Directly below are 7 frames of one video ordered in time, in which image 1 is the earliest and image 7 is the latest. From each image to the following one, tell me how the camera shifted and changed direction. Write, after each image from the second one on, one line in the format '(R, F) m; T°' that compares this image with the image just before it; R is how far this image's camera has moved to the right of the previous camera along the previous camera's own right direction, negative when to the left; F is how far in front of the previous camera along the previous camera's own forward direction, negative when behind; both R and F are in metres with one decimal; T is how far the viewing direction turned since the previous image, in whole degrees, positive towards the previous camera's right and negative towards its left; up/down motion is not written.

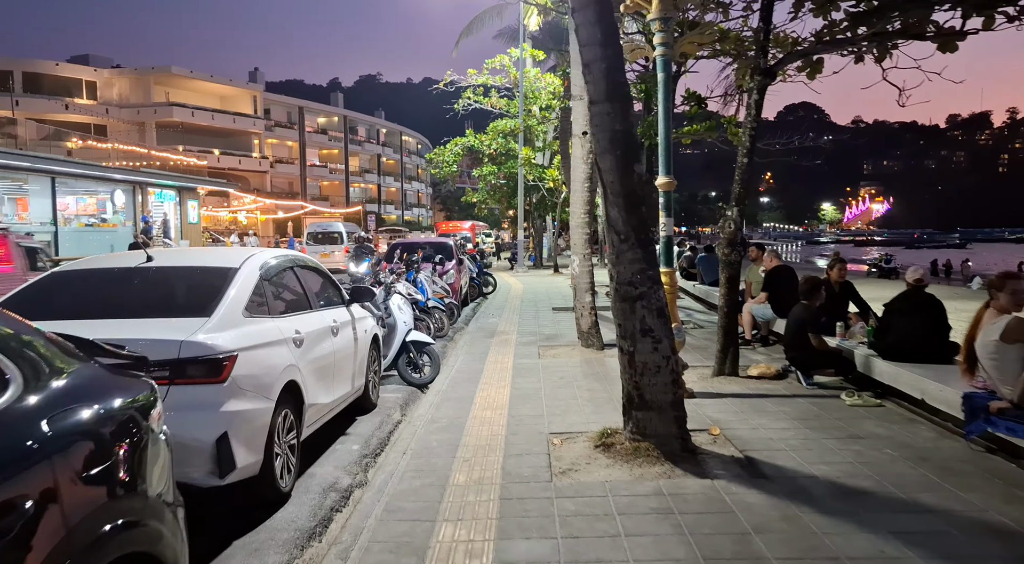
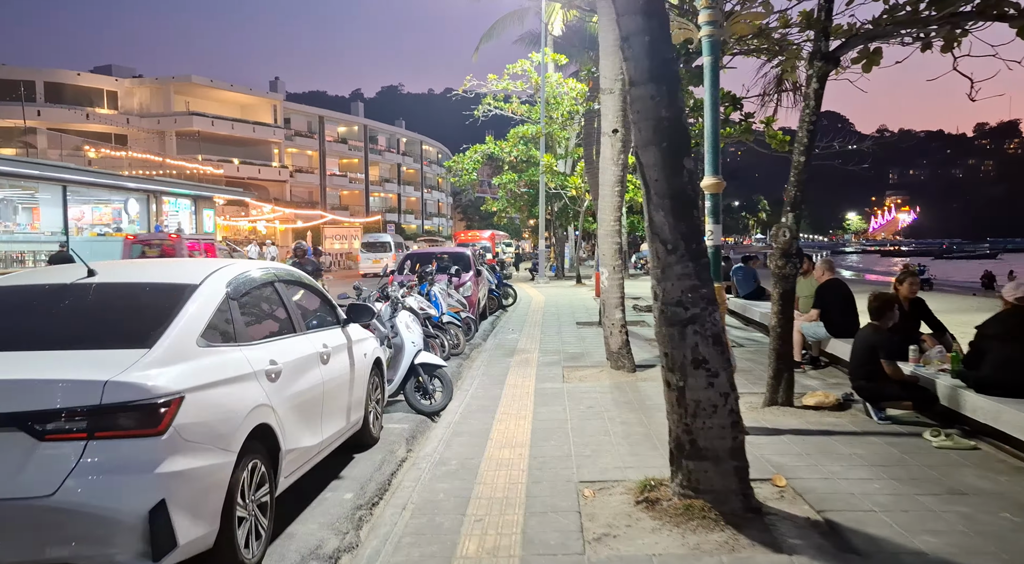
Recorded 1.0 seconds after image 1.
(0.0, +0.9) m; -2°
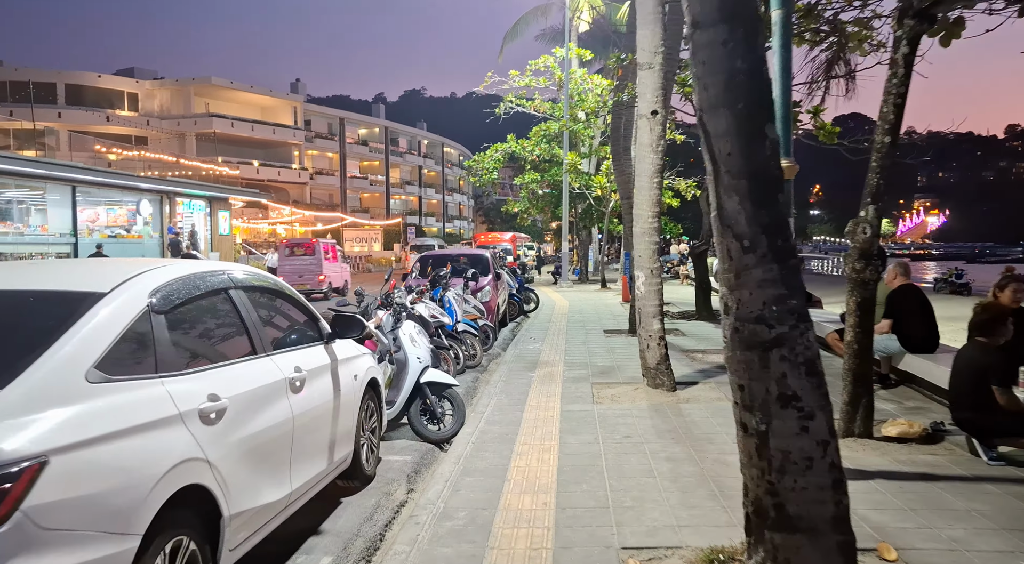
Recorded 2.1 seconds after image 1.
(0.0, +1.0) m; -2°
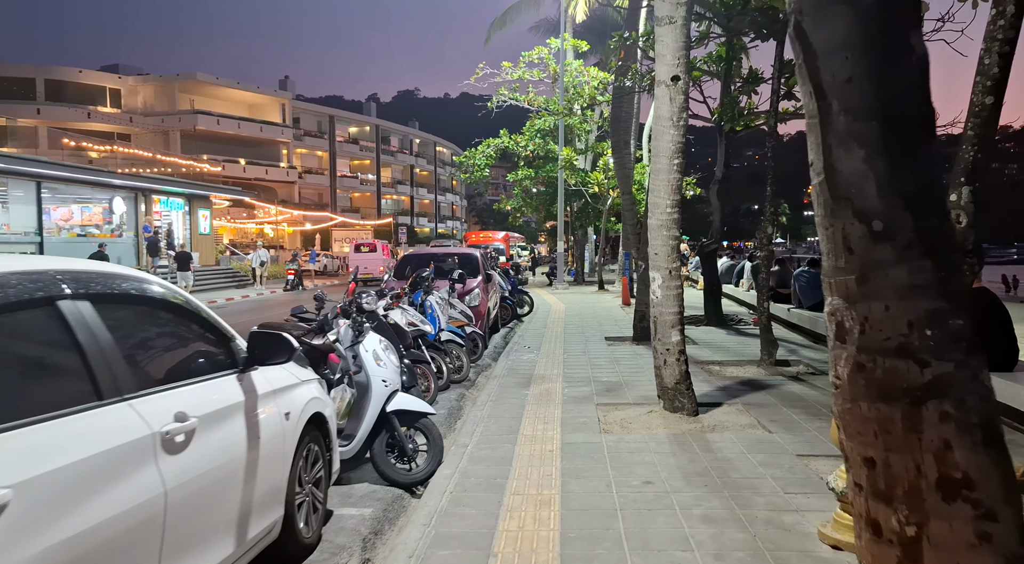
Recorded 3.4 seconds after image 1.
(0.0, +1.2) m; +1°
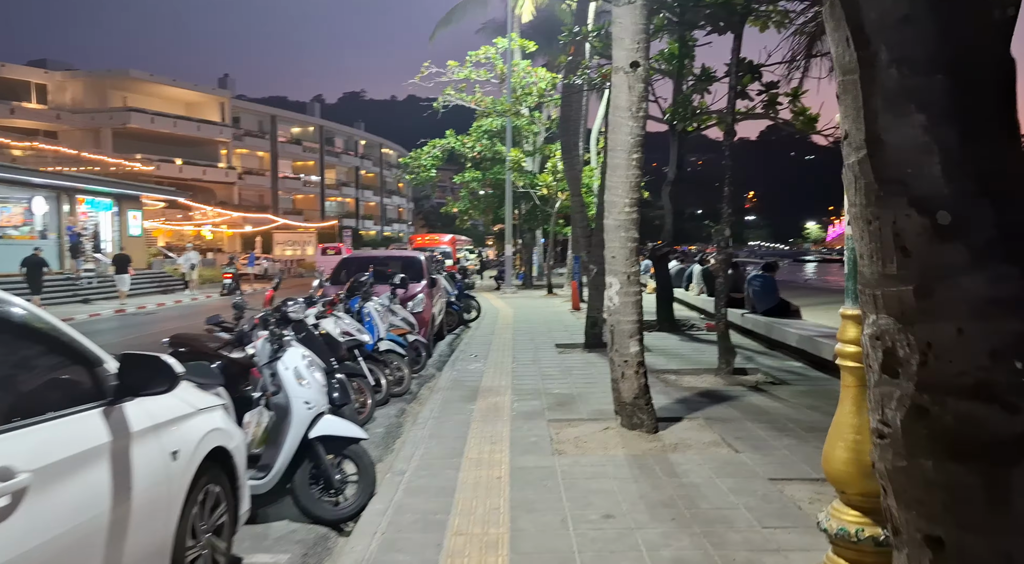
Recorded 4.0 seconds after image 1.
(0.0, +0.6) m; +5°
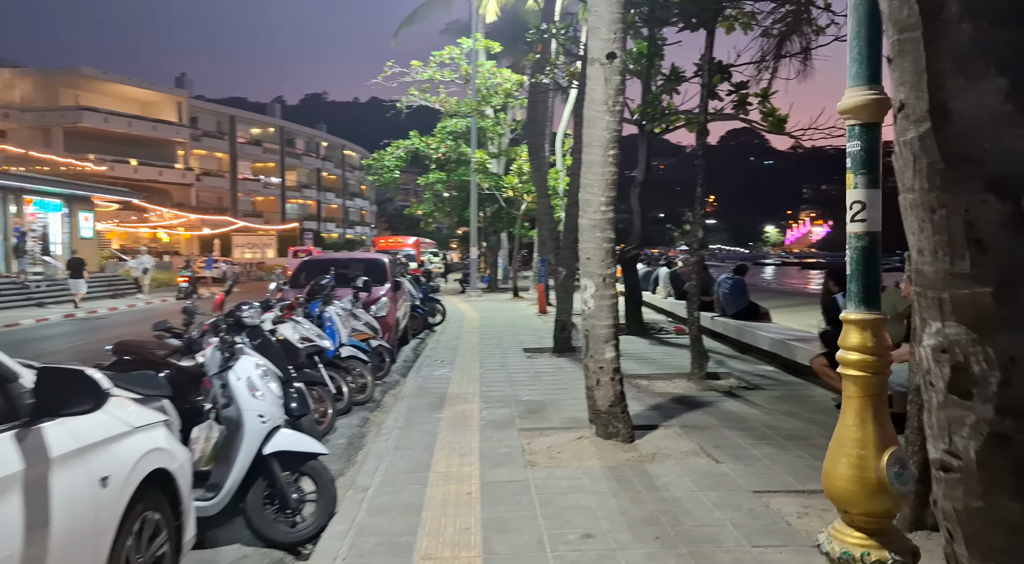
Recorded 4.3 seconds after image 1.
(0.0, +0.3) m; +3°
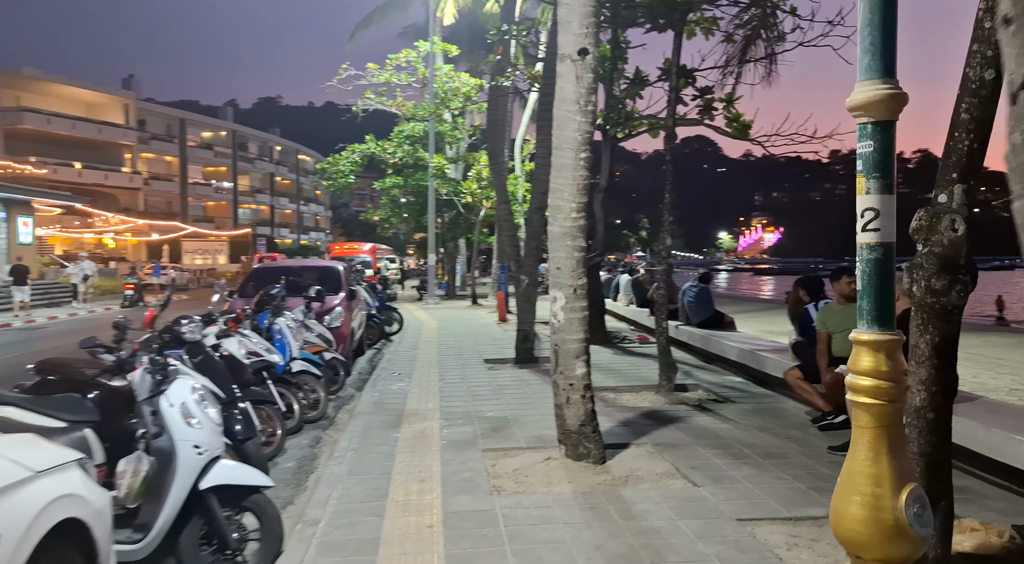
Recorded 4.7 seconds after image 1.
(0.0, +0.4) m; +4°
